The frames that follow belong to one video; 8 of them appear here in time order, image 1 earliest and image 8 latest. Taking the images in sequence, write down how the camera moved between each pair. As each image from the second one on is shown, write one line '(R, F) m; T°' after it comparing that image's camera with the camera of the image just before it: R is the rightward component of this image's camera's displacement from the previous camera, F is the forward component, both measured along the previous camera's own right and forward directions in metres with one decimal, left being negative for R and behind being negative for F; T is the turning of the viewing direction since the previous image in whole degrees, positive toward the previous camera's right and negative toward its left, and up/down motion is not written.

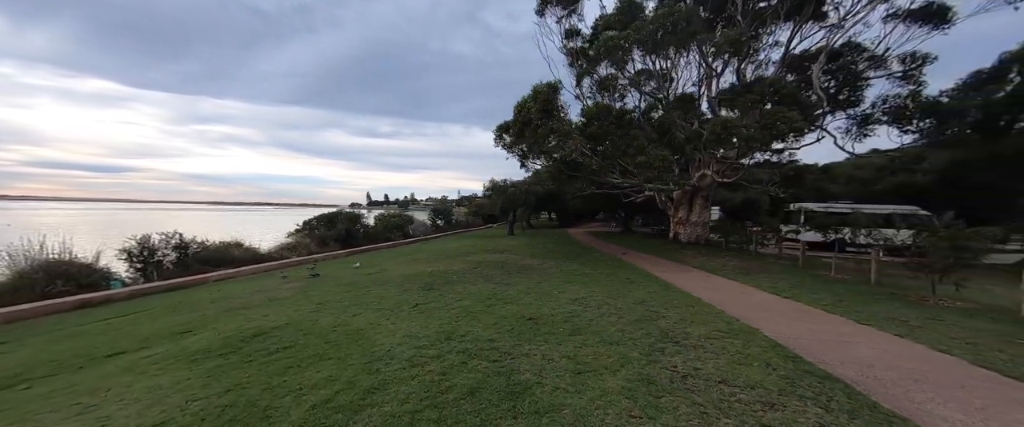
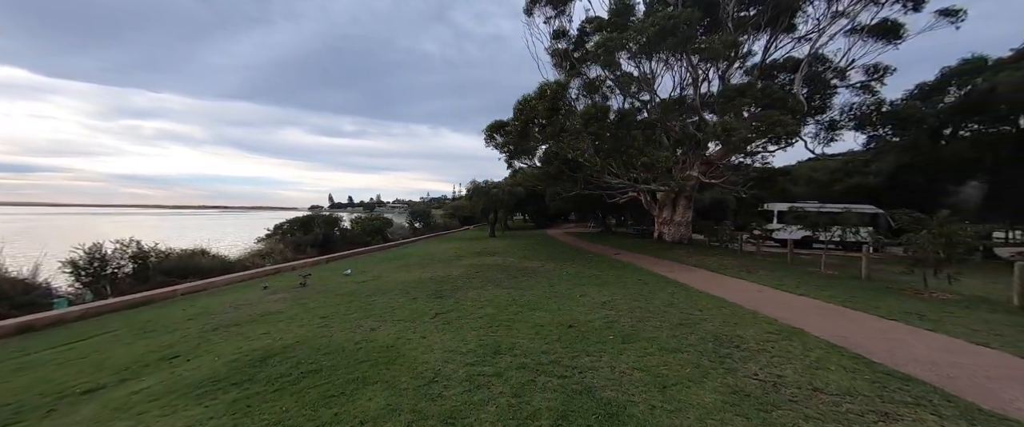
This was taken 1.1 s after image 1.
(-0.9, +0.3) m; +5°
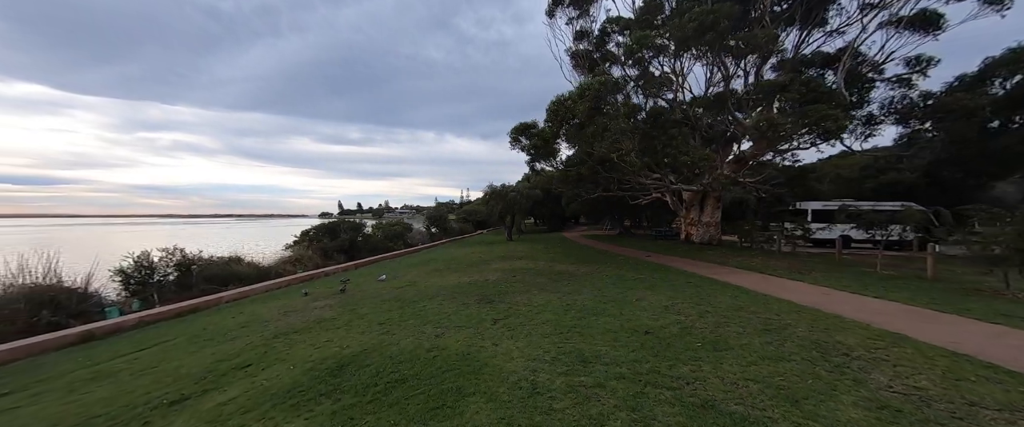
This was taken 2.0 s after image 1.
(-0.8, +0.2) m; -2°
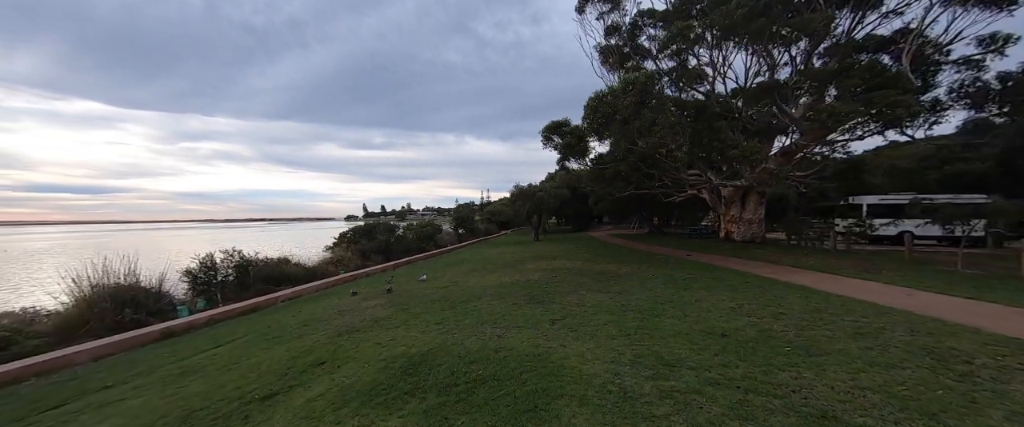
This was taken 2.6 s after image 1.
(-0.5, +0.1) m; -4°
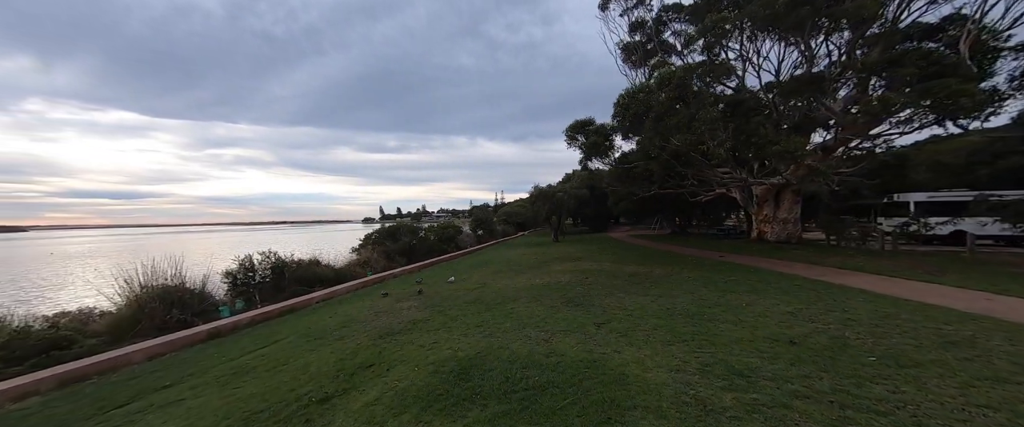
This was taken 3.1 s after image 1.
(-0.4, +0.1) m; -3°
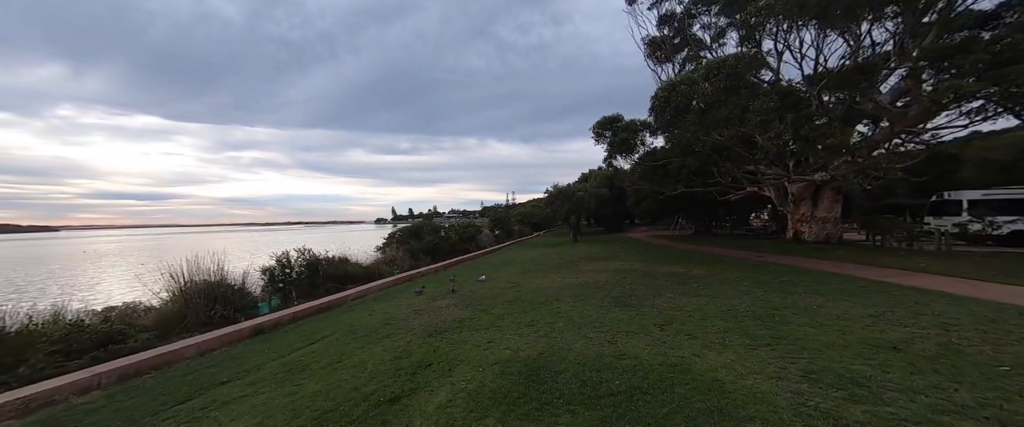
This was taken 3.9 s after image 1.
(-0.6, +0.2) m; -2°
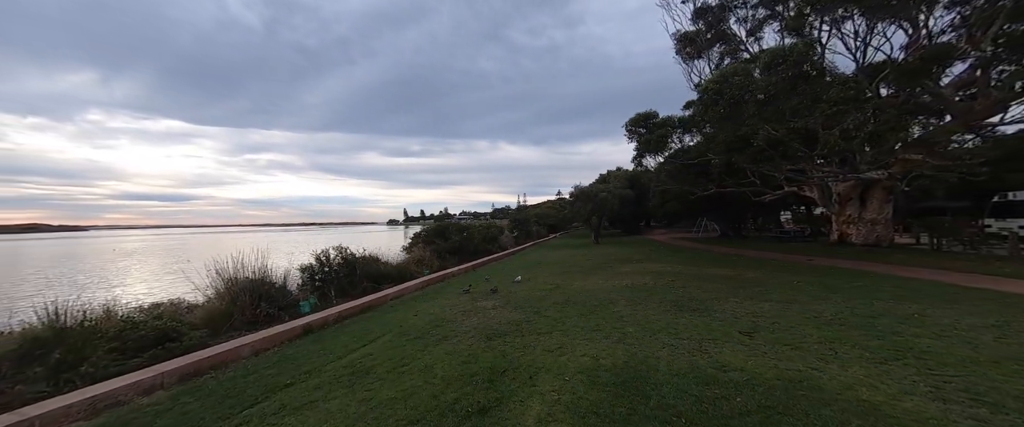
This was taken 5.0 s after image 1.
(-0.7, +0.3) m; -2°
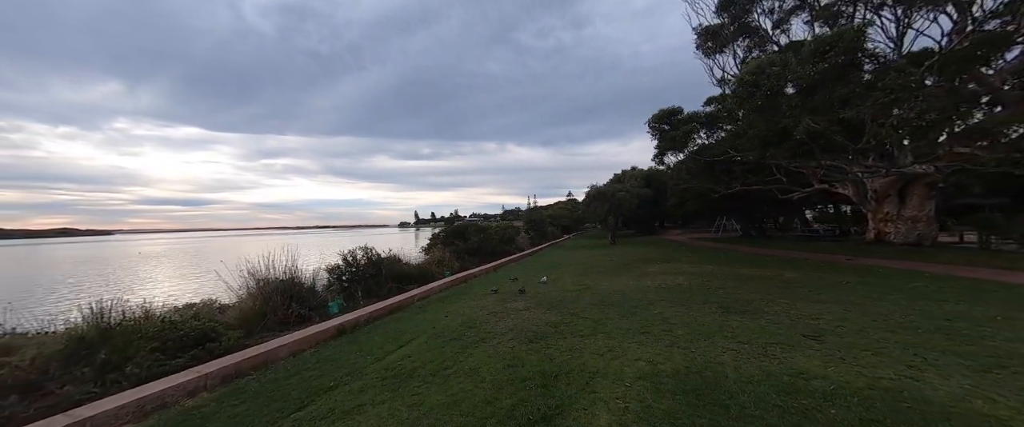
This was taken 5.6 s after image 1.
(-0.4, +0.2) m; -2°
